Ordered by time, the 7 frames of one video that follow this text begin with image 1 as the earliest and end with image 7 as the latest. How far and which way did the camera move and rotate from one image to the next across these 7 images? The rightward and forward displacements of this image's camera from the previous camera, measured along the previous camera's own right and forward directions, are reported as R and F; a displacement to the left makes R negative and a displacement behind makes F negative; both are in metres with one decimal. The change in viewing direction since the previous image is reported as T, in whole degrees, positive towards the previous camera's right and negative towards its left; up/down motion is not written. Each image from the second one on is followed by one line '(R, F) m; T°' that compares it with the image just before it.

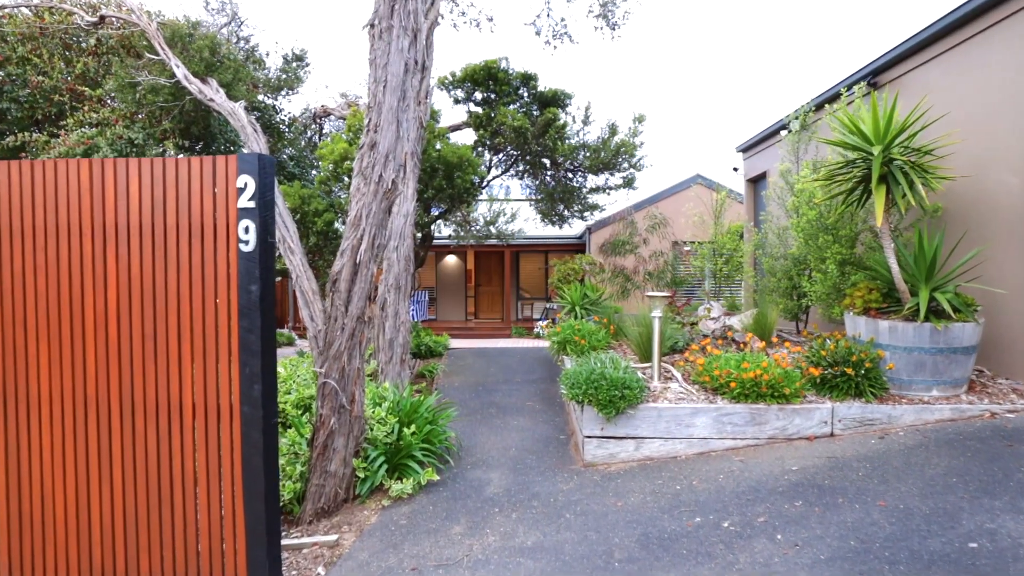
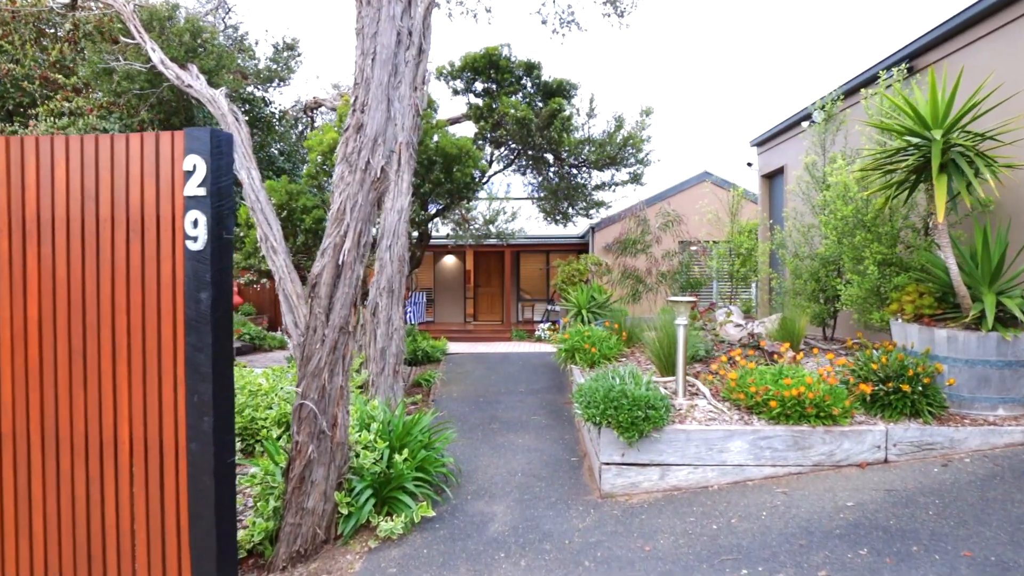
(-0.1, +0.6) m; 0°
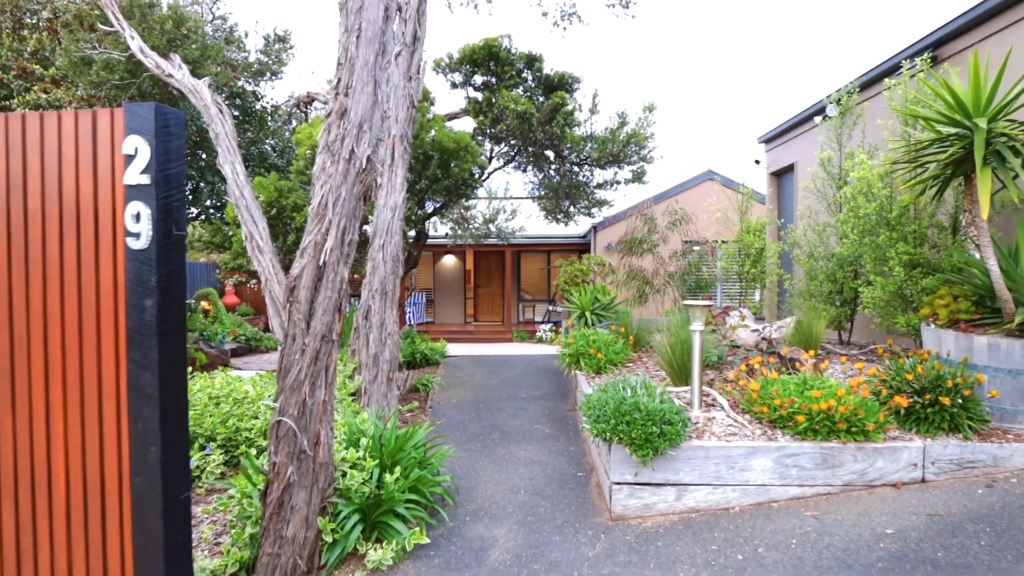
(0.0, +0.3) m; 0°
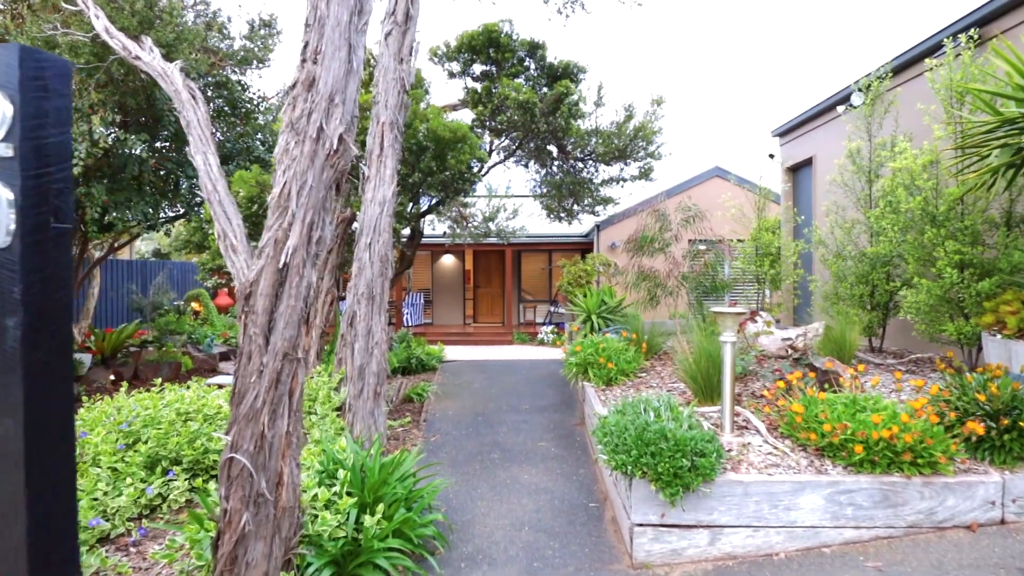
(0.0, +0.6) m; 0°
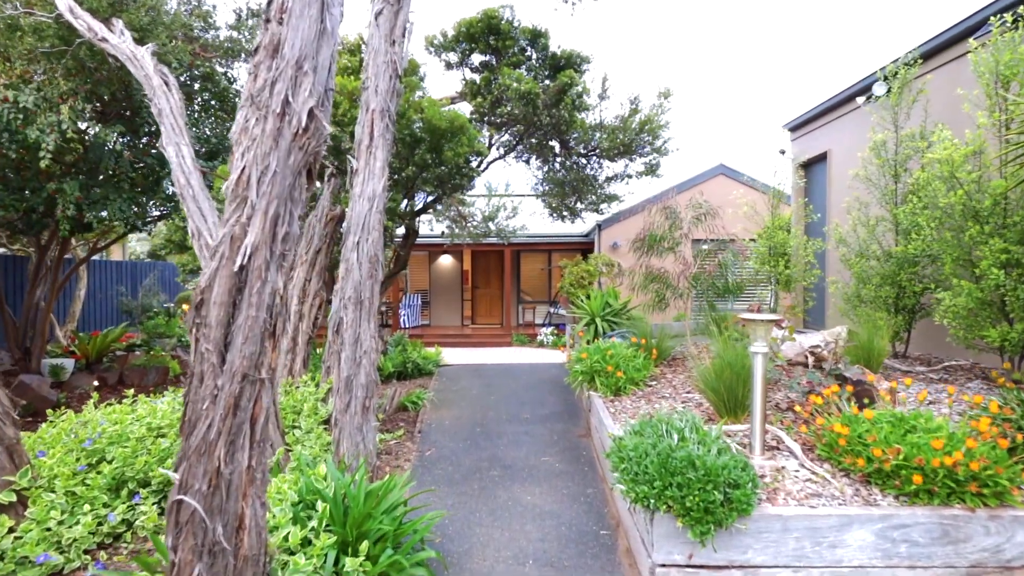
(0.0, +0.4) m; 0°
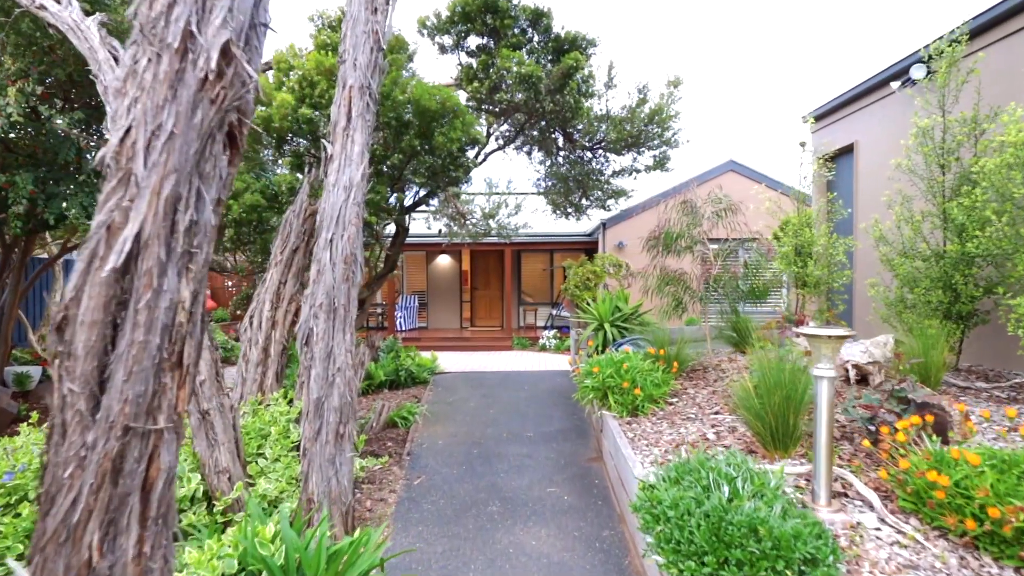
(0.0, +0.7) m; 0°
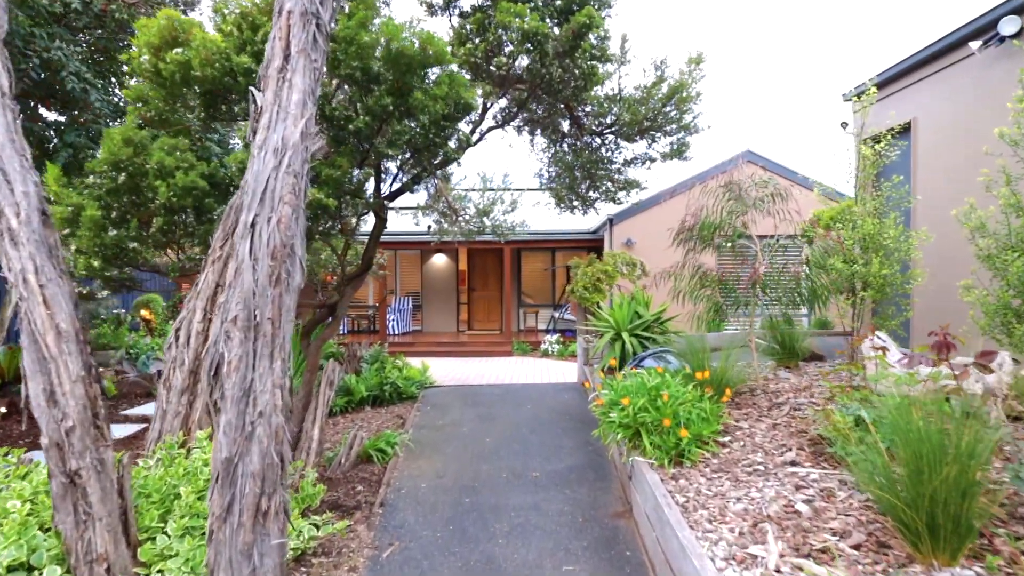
(0.0, +1.1) m; 0°
